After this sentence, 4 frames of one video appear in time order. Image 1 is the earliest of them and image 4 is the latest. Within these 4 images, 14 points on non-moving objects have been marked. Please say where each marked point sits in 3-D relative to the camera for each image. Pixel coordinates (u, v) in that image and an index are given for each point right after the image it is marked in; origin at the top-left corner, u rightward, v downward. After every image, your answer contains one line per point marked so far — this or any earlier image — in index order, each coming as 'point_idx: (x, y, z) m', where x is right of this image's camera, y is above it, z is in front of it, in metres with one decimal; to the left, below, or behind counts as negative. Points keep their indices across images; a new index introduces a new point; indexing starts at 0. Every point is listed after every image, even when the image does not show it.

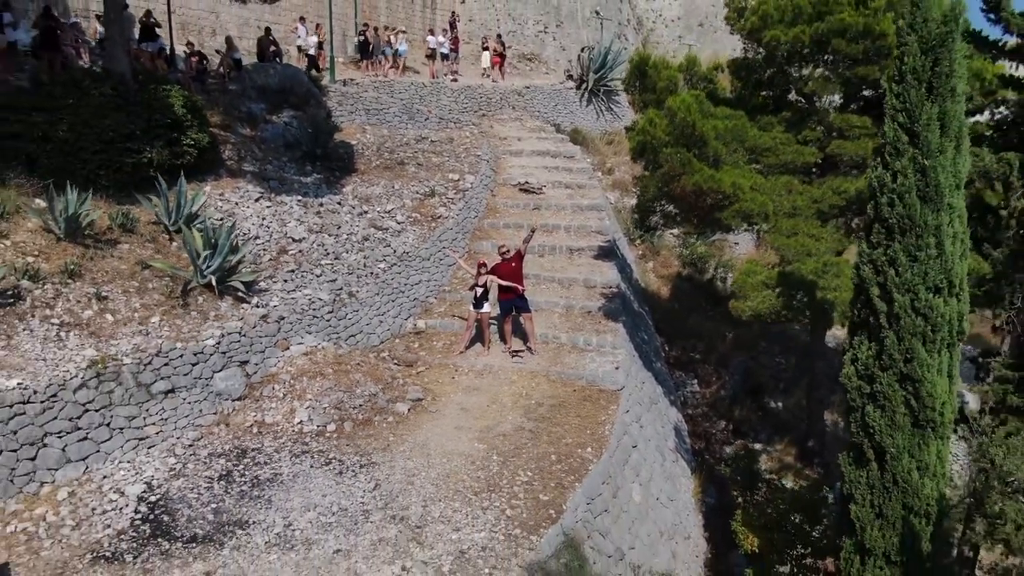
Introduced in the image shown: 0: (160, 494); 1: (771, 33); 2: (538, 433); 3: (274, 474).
0: (-2.9, -1.7, +5.7) m
1: (+2.7, +2.7, +7.1) m
2: (+0.3, -1.4, +6.7) m
3: (-2.1, -1.6, +6.0) m
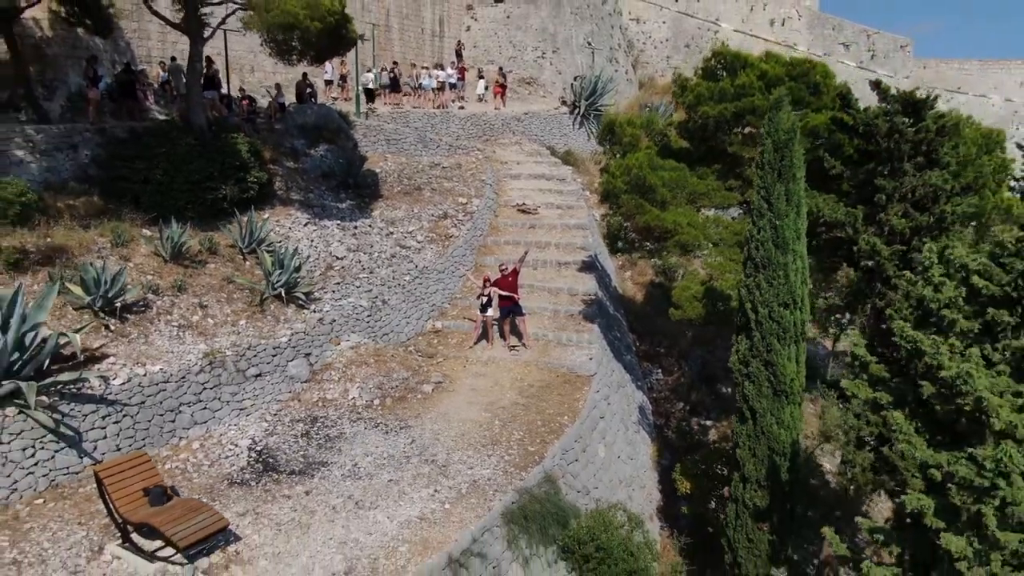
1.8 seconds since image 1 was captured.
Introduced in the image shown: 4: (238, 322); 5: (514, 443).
0: (-3.0, -1.9, +8.1) m
1: (+2.7, +2.5, +9.4) m
2: (+0.2, -1.6, +9.1) m
3: (-2.1, -1.8, +8.4) m
4: (-3.9, -0.5, +9.5) m
5: (0.0, -1.9, +8.2) m
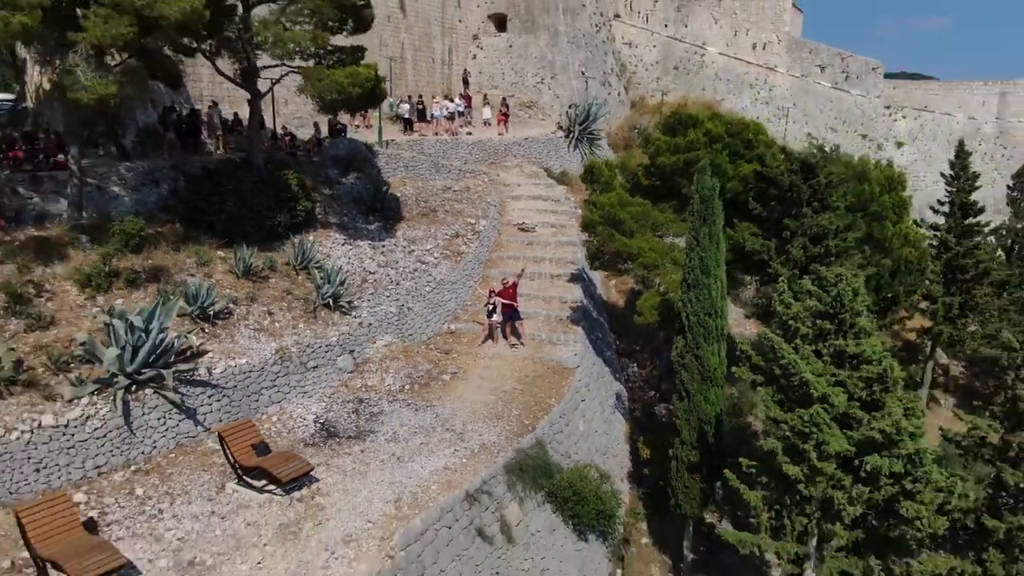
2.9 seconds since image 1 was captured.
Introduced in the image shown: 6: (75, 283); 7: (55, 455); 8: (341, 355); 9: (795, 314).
0: (-3.0, -2.1, +10.7) m
1: (+2.7, +2.3, +12.0) m
2: (+0.2, -1.8, +11.7) m
3: (-2.1, -2.0, +11.0) m
4: (-3.9, -0.7, +12.1) m
5: (0.0, -2.1, +10.8) m
6: (-7.1, +0.1, +10.9) m
7: (-5.7, -2.1, +8.4) m
8: (-3.1, -1.2, +12.1) m
9: (+3.5, -0.3, +8.1) m
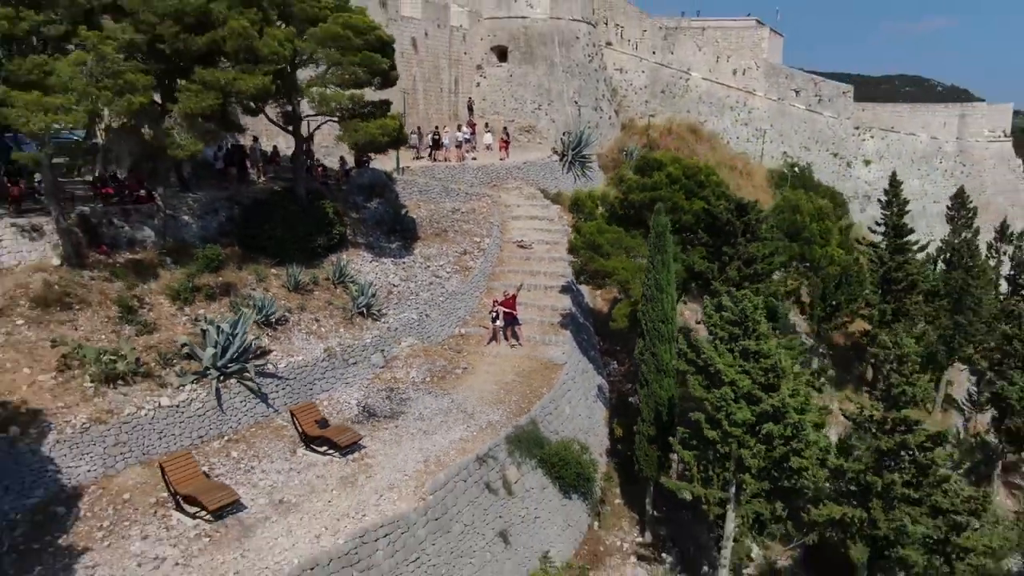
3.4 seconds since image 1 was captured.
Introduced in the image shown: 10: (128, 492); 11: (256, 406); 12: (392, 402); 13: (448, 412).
0: (-3.0, -2.3, +13.6) m
1: (+2.7, +2.1, +14.9) m
2: (+0.2, -2.0, +14.6) m
3: (-2.1, -2.3, +13.9) m
4: (-3.9, -0.9, +15.0) m
5: (0.0, -2.3, +13.7) m
6: (-7.1, -0.2, +13.8) m
7: (-5.7, -2.3, +11.3) m
8: (-3.1, -1.5, +15.0) m
9: (+3.5, -0.5, +11.0) m
10: (-5.8, -3.1, +10.2) m
11: (-4.8, -2.2, +12.6) m
12: (-2.5, -2.3, +13.6) m
13: (-1.3, -2.5, +13.2) m
